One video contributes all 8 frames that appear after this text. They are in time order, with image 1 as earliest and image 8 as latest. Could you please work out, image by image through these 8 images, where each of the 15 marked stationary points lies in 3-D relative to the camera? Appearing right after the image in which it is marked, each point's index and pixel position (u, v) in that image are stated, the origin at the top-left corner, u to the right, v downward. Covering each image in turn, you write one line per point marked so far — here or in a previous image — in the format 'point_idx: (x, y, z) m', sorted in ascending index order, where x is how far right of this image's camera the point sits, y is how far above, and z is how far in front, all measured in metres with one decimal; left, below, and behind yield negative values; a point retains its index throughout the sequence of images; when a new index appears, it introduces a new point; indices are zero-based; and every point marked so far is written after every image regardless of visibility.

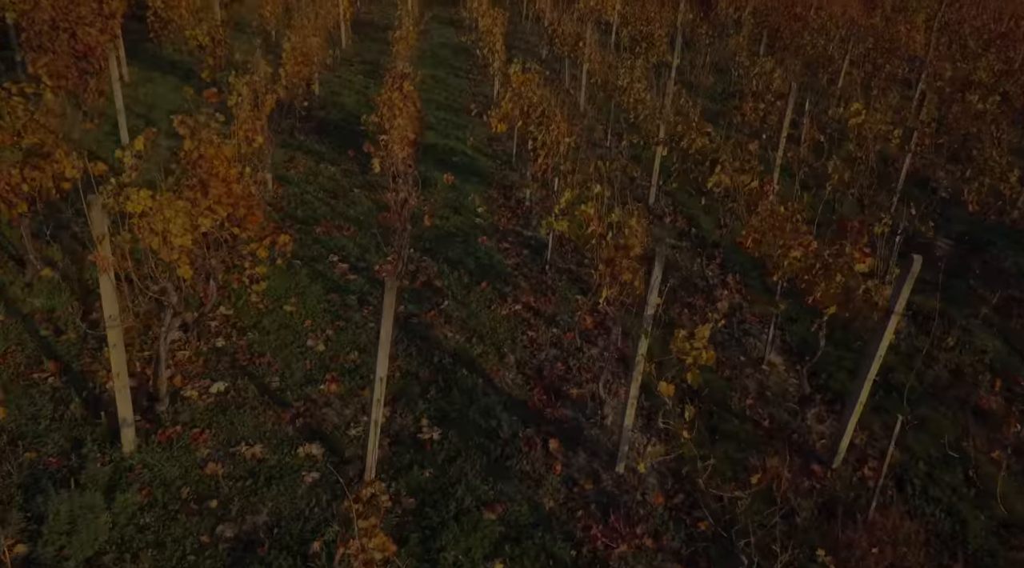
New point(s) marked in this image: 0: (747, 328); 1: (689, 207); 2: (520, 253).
0: (+2.2, -0.4, +6.7) m
1: (+2.2, +1.0, +9.1) m
2: (+0.1, +0.4, +7.9) m
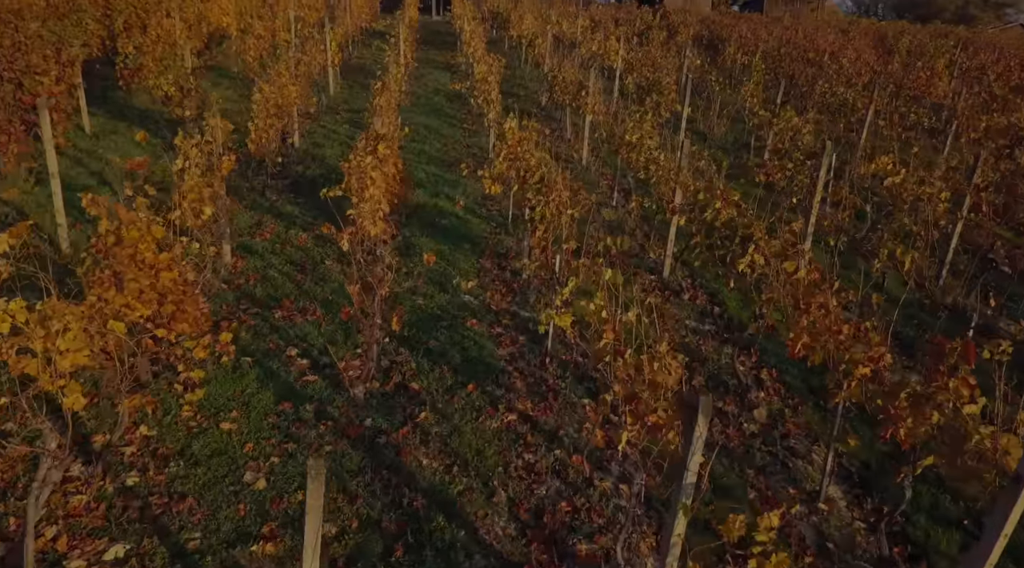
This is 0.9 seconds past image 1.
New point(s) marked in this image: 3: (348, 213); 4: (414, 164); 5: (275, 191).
0: (+2.1, -1.2, +5.4) m
1: (+2.2, 0.0, +7.9) m
2: (0.0, -0.5, +6.7) m
3: (-1.4, +0.6, +6.0) m
4: (-1.6, +1.9, +11.8) m
5: (-3.2, +1.3, +9.9) m
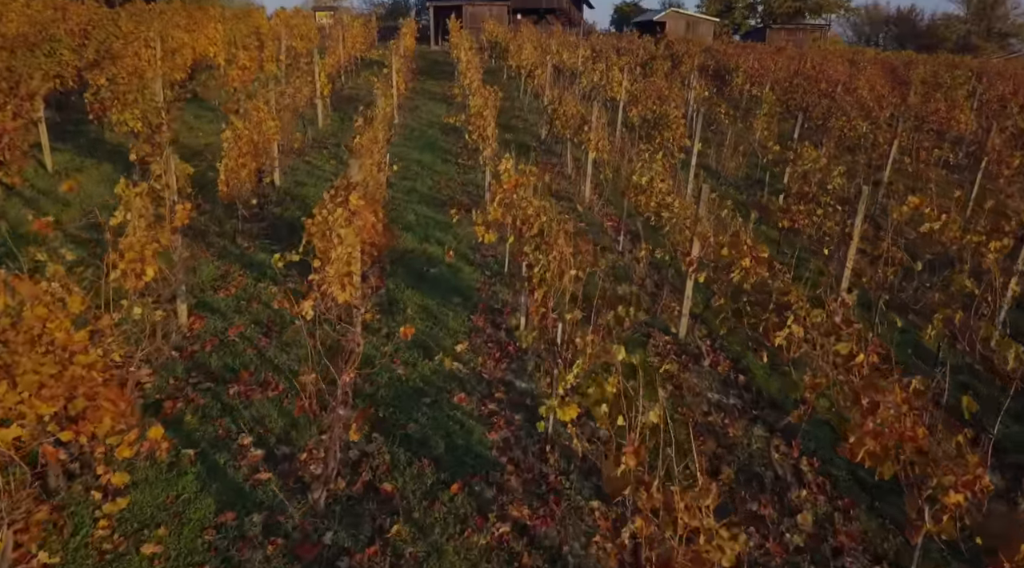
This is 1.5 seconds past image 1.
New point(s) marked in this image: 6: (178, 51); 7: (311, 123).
0: (+2.1, -1.7, +4.4) m
1: (+2.1, -0.6, +6.9) m
2: (0.0, -1.1, +5.8) m
3: (-1.4, +0.1, +5.1) m
4: (-1.7, +1.2, +10.9) m
5: (-3.3, +0.6, +9.0) m
6: (-7.1, +5.0, +15.4) m
7: (-4.1, +3.3, +14.7) m
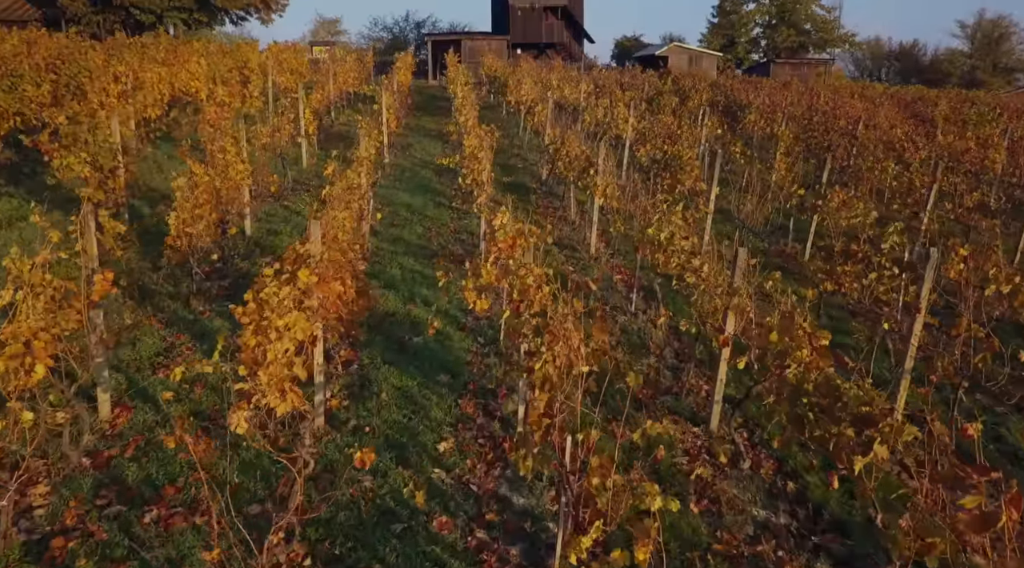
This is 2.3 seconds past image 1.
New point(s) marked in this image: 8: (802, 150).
0: (+2.0, -2.3, +3.1) m
1: (+2.1, -1.2, +5.7) m
2: (0.0, -1.7, +4.5) m
3: (-1.5, -0.5, +3.9) m
4: (-1.7, +0.4, +9.8) m
5: (-3.3, -0.2, +7.7) m
6: (-7.2, +3.9, +14.4) m
7: (-4.1, +2.3, +13.7) m
8: (+5.6, +2.6, +14.0) m
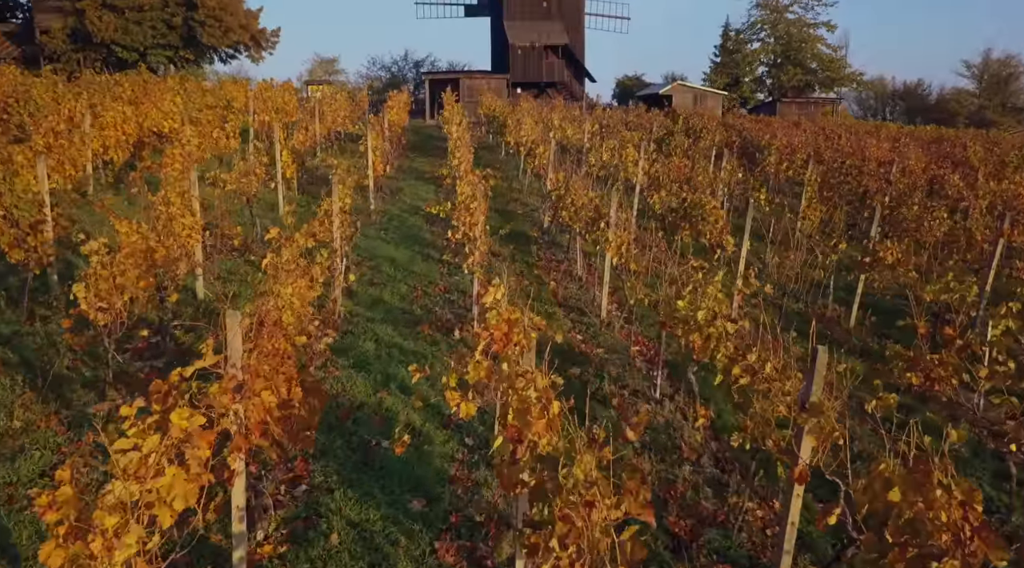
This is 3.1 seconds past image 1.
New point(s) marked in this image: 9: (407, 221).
0: (+2.0, -2.8, +1.5) m
1: (+2.1, -1.9, +4.1) m
2: (-0.1, -2.3, +2.9) m
3: (-1.5, -1.1, +2.3) m
4: (-1.7, -0.5, +8.2) m
5: (-3.4, -0.9, +6.2) m
6: (-7.2, +2.9, +13.1) m
7: (-4.2, +1.2, +12.2) m
8: (+5.6, +1.5, +12.6) m
9: (-1.9, +1.2, +13.2) m
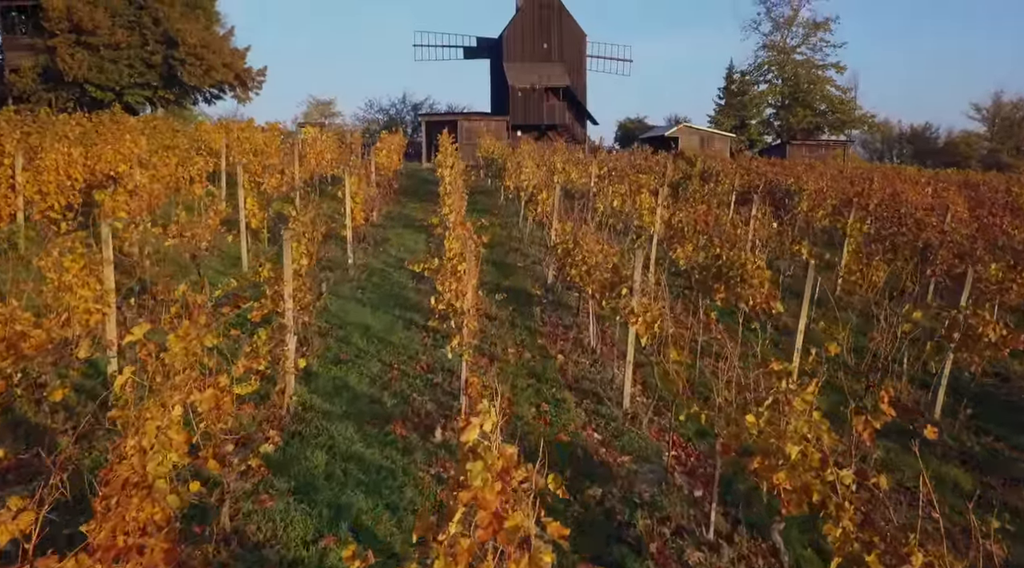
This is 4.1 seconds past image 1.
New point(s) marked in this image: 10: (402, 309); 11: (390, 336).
0: (+2.0, -3.1, -0.6) m
1: (+2.0, -2.4, +2.1) m
2: (-0.1, -2.7, +0.9) m
3: (-1.5, -1.5, +0.4) m
4: (-1.7, -1.3, +6.3) m
5: (-3.4, -1.6, +4.3) m
6: (-7.2, +1.8, +11.3) m
7: (-4.2, +0.2, +10.4) m
8: (+5.6, +0.5, +10.8) m
9: (-1.9, +0.1, +11.4) m
10: (-1.5, -0.3, +9.9) m
11: (-1.5, -0.7, +8.7) m
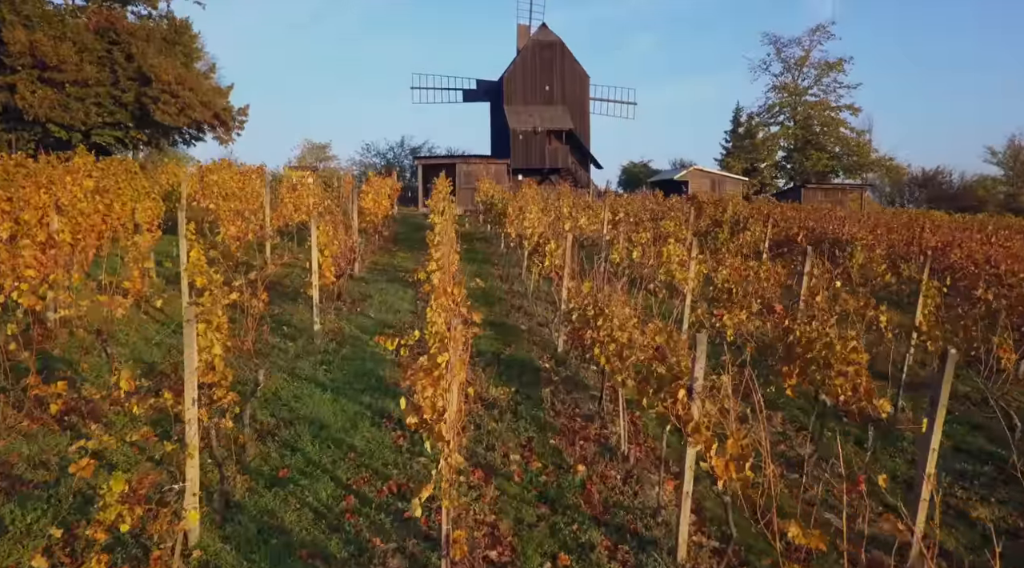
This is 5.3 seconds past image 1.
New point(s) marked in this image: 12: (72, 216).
0: (+2.0, -3.3, -2.9) m
1: (+2.1, -2.7, -0.2) m
2: (-0.1, -3.0, -1.5) m
3: (-1.5, -1.7, -1.9) m
4: (-1.7, -1.9, +4.1) m
5: (-3.3, -2.0, +2.0) m
6: (-7.2, +0.9, +9.3) m
7: (-4.2, -0.6, +8.2) m
8: (+5.6, -0.4, +8.6) m
9: (-1.9, -0.8, +9.2) m
10: (-1.5, -1.2, +7.7) m
11: (-1.5, -1.4, +6.5) m
12: (-6.0, +0.9, +9.8) m
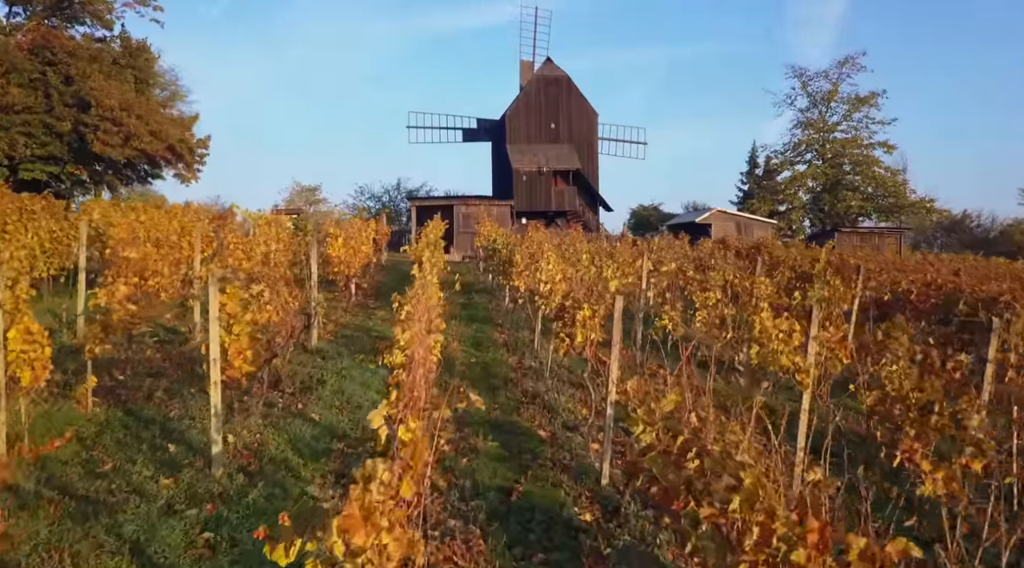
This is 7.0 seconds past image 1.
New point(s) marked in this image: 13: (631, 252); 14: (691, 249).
0: (+2.2, -3.3, -6.7) m
1: (+2.2, -2.9, -4.0) m
2: (+0.1, -3.1, -5.3) m
3: (-1.3, -1.8, -5.6) m
4: (-1.6, -2.3, +0.3) m
5: (-3.2, -2.4, -1.7) m
6: (-7.0, +0.1, +5.7) m
7: (-4.0, -1.4, +4.6) m
8: (+5.7, -1.1, +4.9) m
9: (-1.8, -1.6, +5.5) m
10: (-1.3, -1.8, +4.0) m
11: (-1.3, -2.0, +2.8) m
12: (-5.9, +0.1, +6.2) m
13: (+2.6, +0.7, +15.4) m
14: (+4.7, +0.9, +18.7) m
